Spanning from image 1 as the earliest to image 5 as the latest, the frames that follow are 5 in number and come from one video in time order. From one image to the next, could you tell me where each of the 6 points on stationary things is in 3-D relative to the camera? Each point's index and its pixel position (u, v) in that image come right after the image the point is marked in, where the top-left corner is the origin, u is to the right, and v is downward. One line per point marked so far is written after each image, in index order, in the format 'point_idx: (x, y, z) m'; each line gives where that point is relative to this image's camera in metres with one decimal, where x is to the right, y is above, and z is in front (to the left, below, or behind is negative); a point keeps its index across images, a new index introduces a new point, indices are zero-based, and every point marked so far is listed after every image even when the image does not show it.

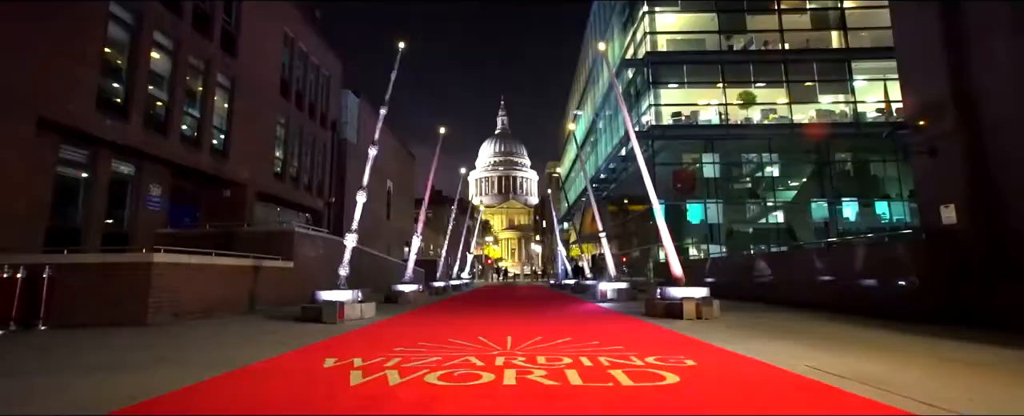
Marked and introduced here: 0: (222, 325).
0: (-6.9, -2.8, +12.5) m
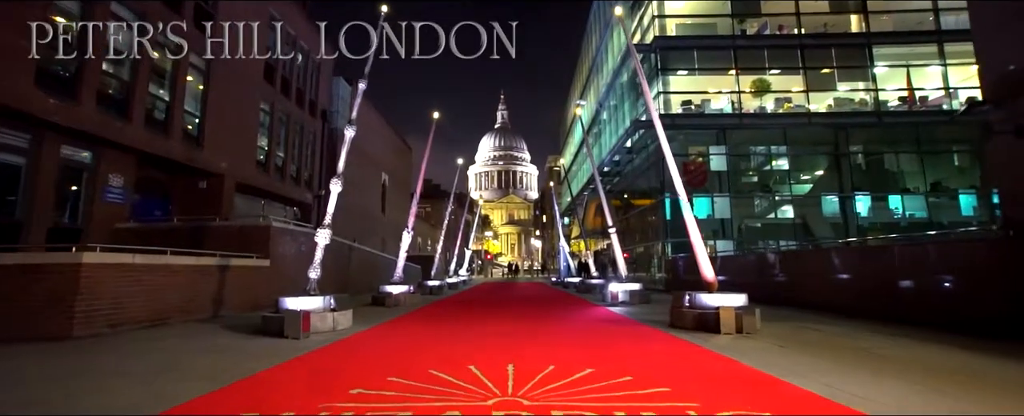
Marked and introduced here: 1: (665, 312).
0: (-6.9, -2.6, +10.7) m
1: (+4.0, -2.8, +14.1) m
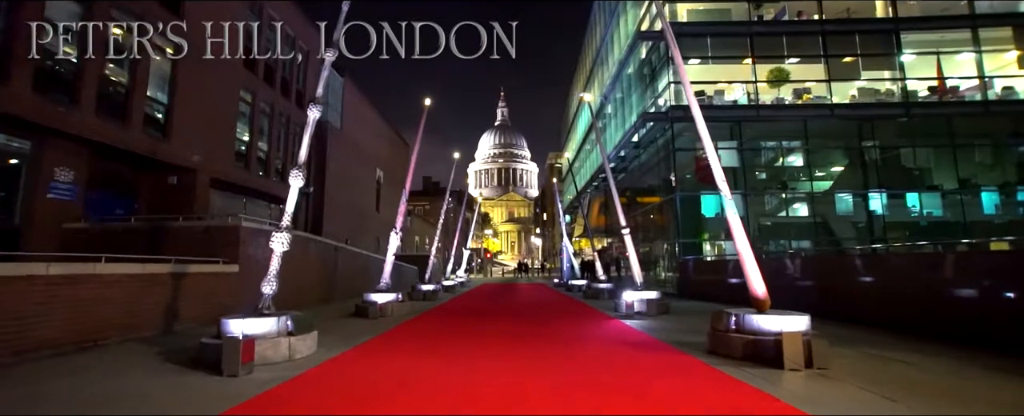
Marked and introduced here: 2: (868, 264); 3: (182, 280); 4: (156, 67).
0: (-6.8, -2.6, +8.7) m
1: (+4.0, -2.8, +12.2) m
2: (+10.3, -1.6, +15.2) m
3: (-7.6, -1.7, +12.2) m
4: (-13.2, +5.3, +19.4) m
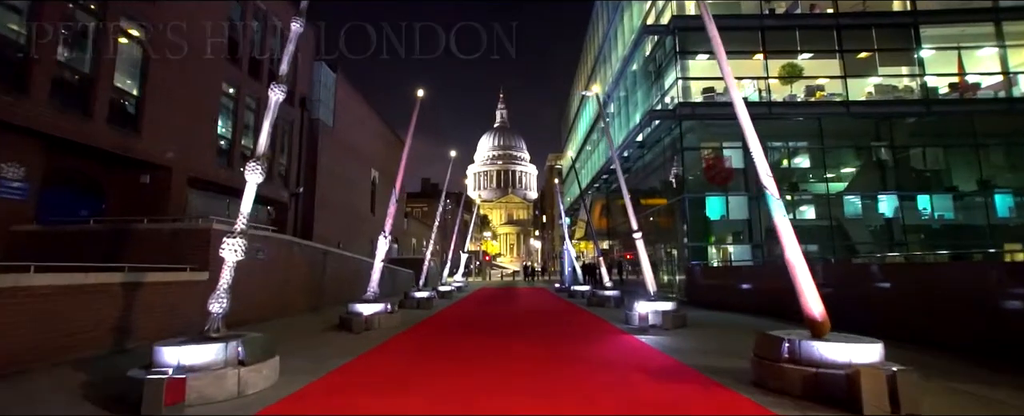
0: (-6.8, -2.6, +7.2) m
1: (+4.1, -2.8, +10.7) m
2: (+10.3, -1.7, +13.8) m
3: (-7.6, -1.7, +10.7) m
4: (-13.2, +5.3, +18.0) m
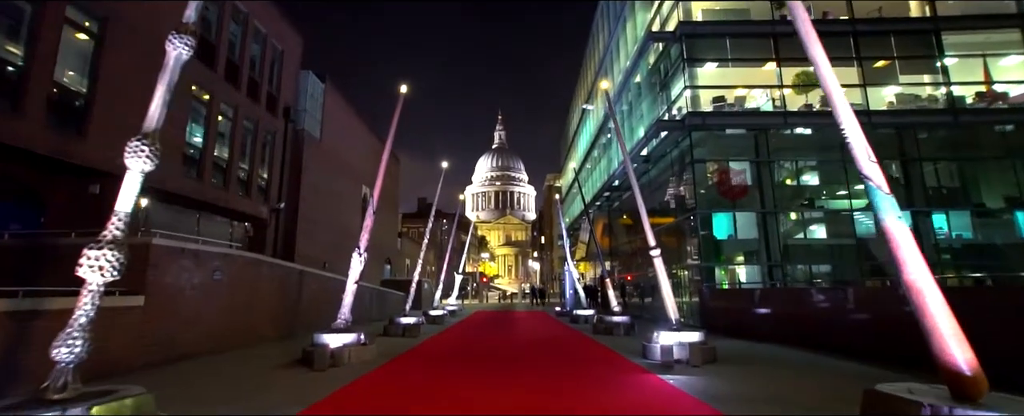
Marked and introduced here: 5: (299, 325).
0: (-6.9, -2.6, +5.0) m
1: (+4.0, -3.0, +8.5) m
2: (+10.2, -2.0, +11.7) m
3: (-7.7, -1.8, +8.5) m
4: (-13.3, +4.9, +16.0) m
5: (-8.0, -4.3, +19.7) m
